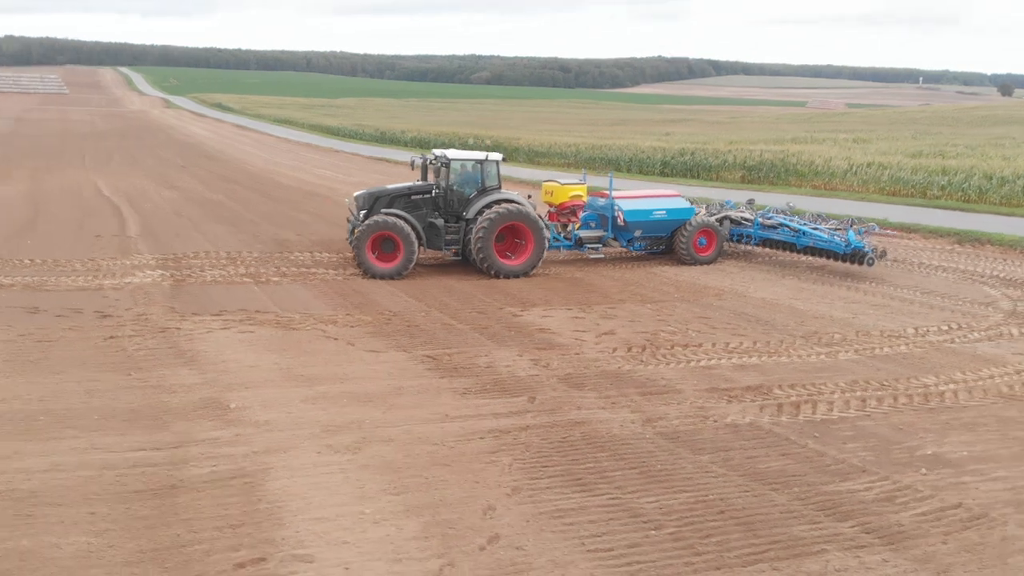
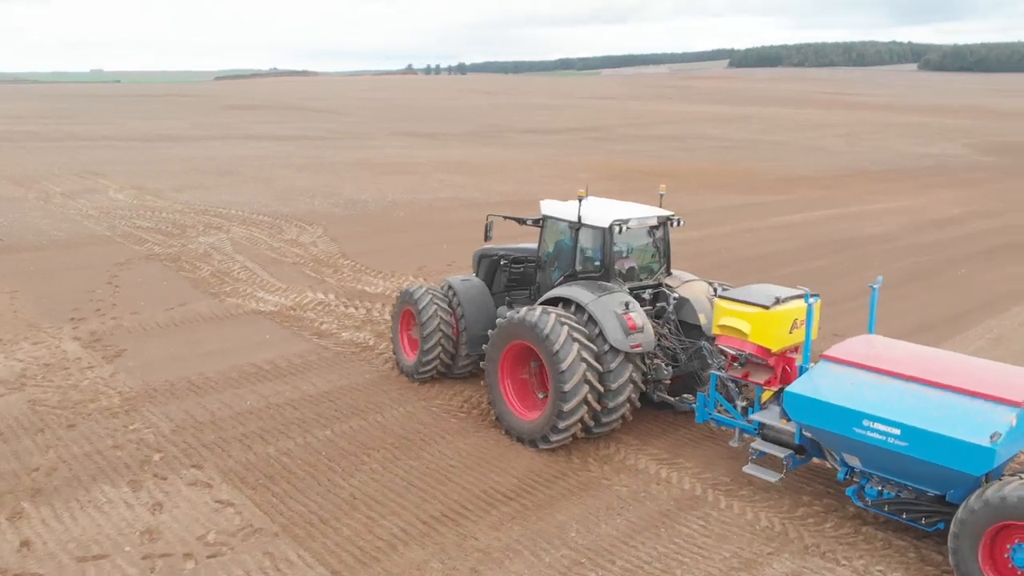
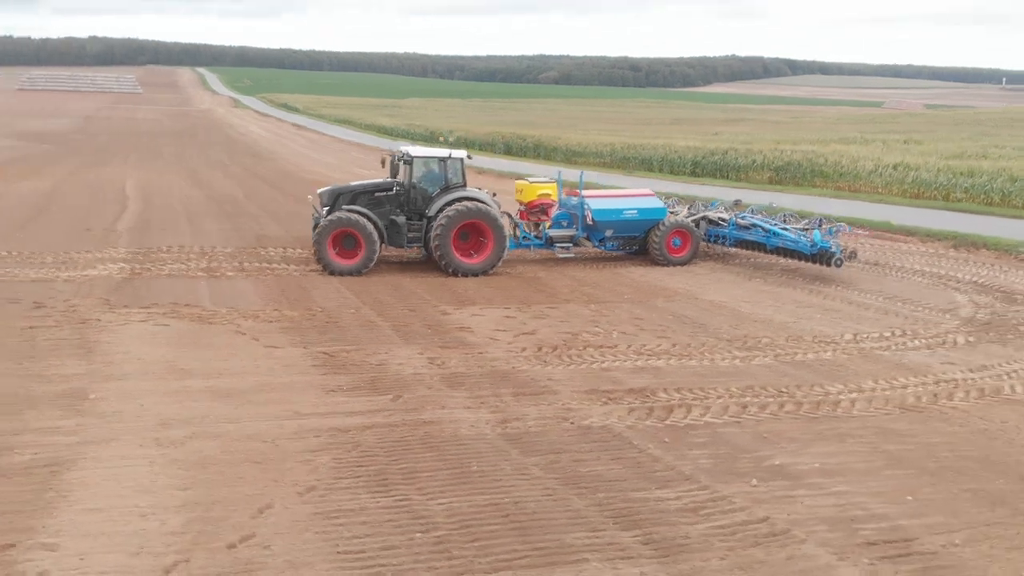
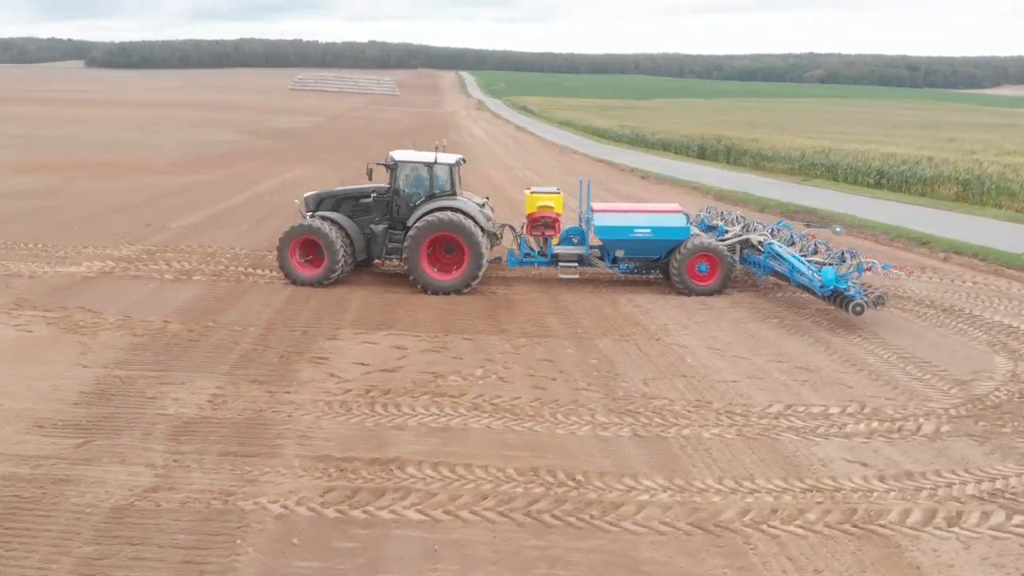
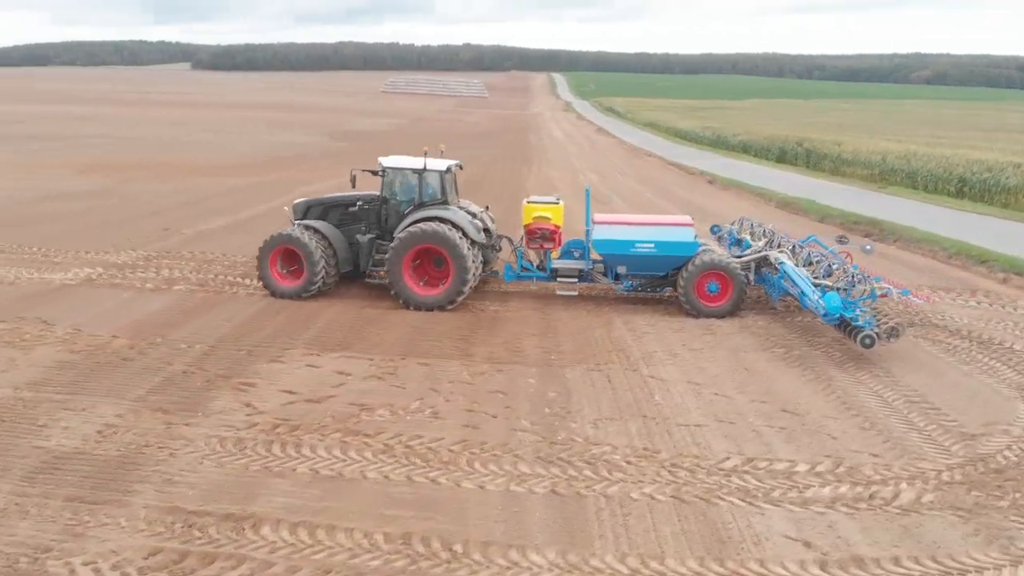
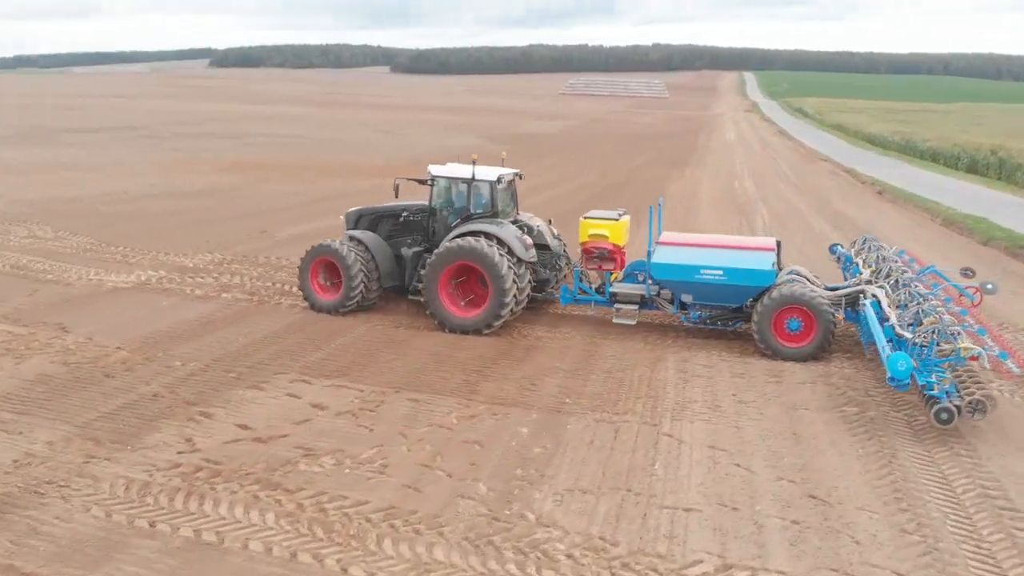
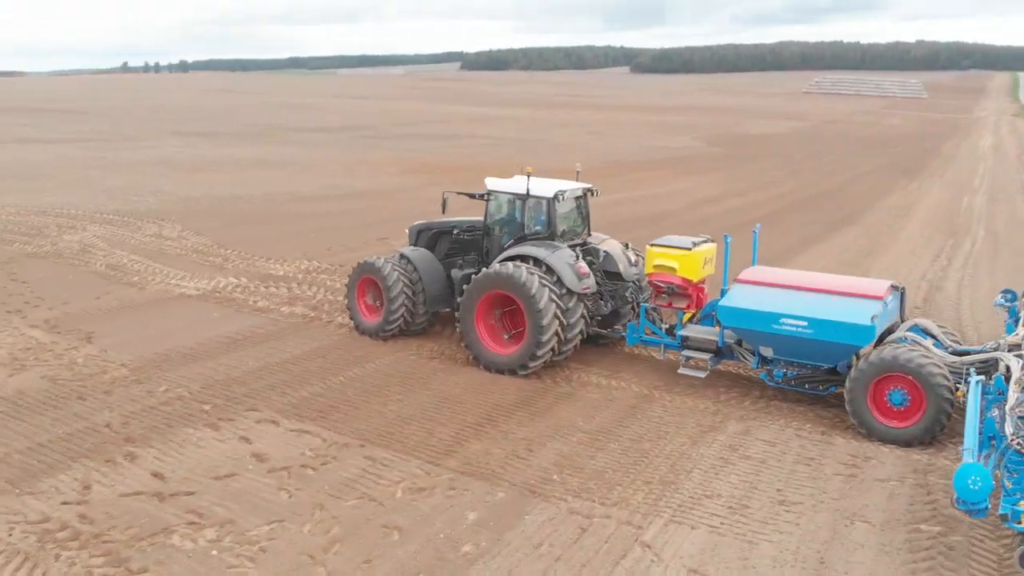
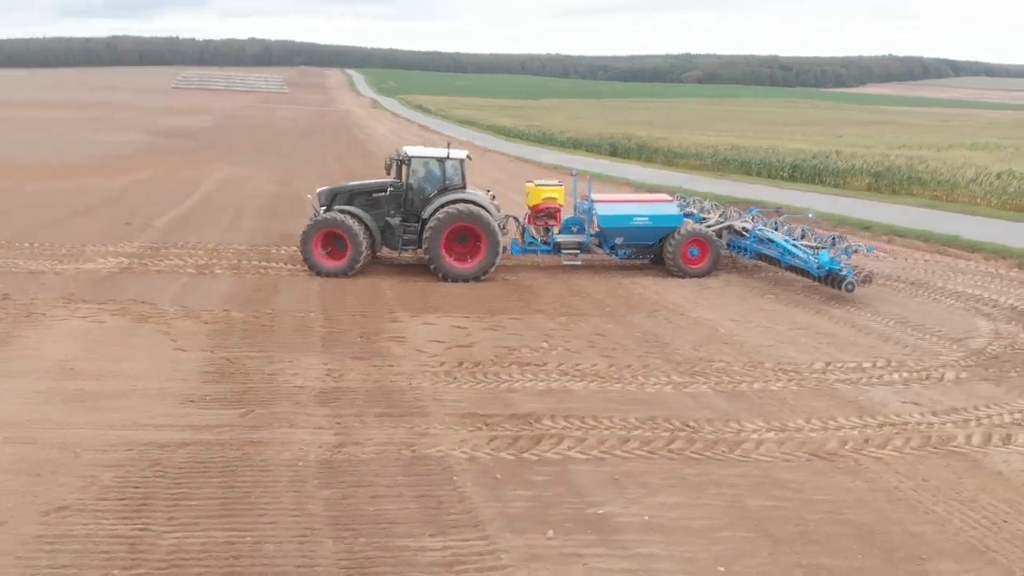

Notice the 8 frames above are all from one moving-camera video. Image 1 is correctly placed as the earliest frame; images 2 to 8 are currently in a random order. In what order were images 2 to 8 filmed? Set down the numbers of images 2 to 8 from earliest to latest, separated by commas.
3, 8, 4, 5, 6, 7, 2
